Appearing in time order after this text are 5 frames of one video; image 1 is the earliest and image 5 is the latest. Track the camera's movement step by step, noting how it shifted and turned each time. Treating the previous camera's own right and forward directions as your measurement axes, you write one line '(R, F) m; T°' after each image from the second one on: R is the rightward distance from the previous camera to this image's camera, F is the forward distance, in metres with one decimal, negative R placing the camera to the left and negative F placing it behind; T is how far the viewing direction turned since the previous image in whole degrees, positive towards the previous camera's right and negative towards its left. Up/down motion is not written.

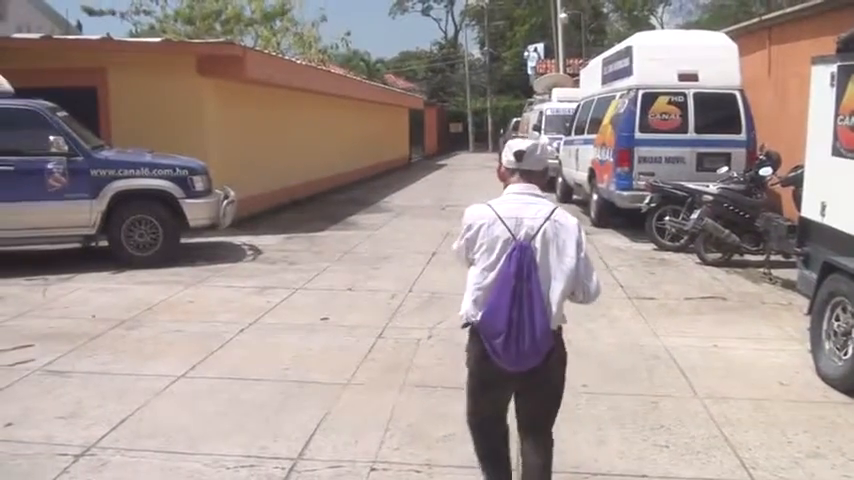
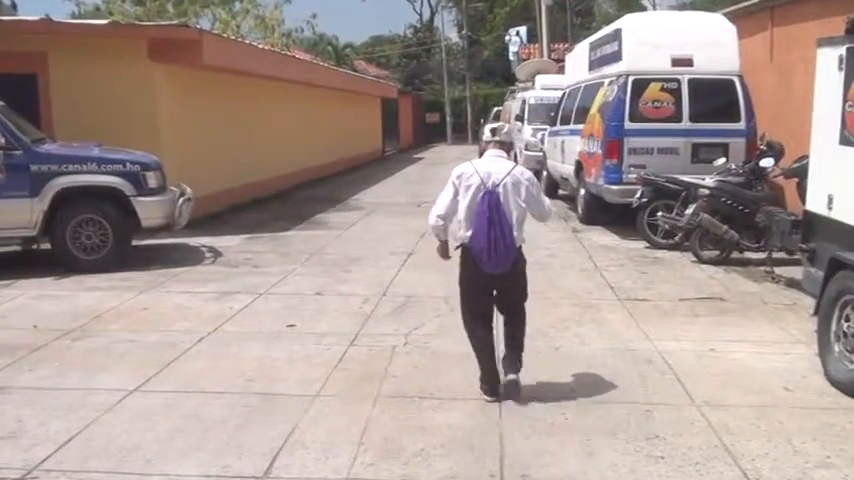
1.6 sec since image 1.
(-0.1, +1.1) m; +2°
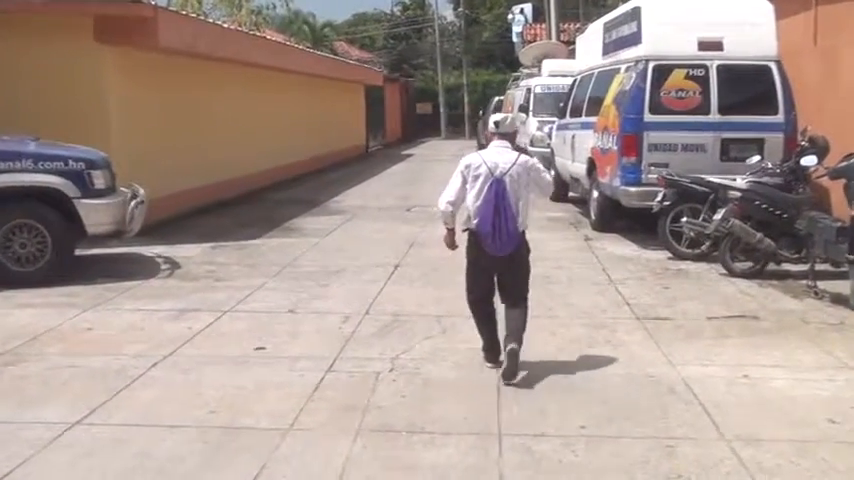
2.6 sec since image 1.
(-0.2, +1.7) m; +1°
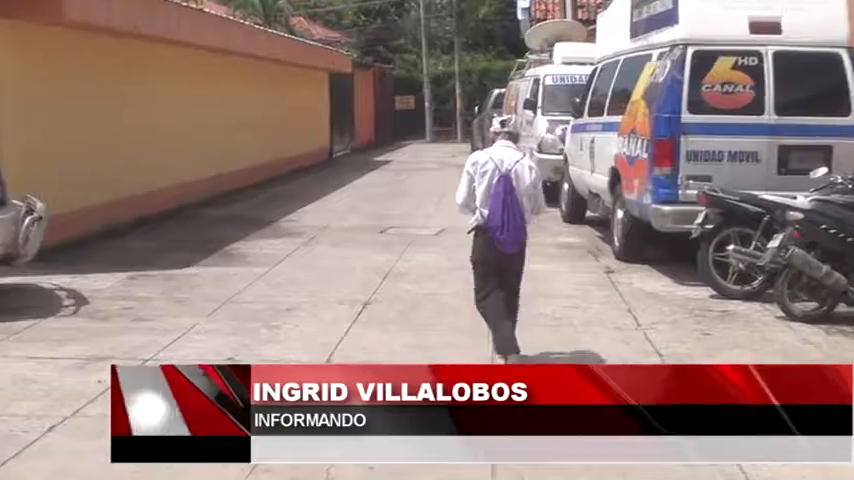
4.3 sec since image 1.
(-0.1, +2.4) m; +2°
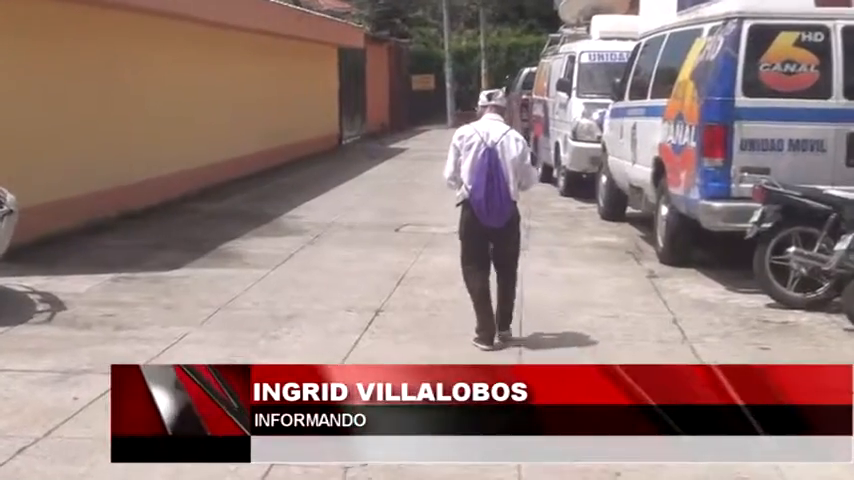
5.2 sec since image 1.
(0.0, +1.0) m; -1°
